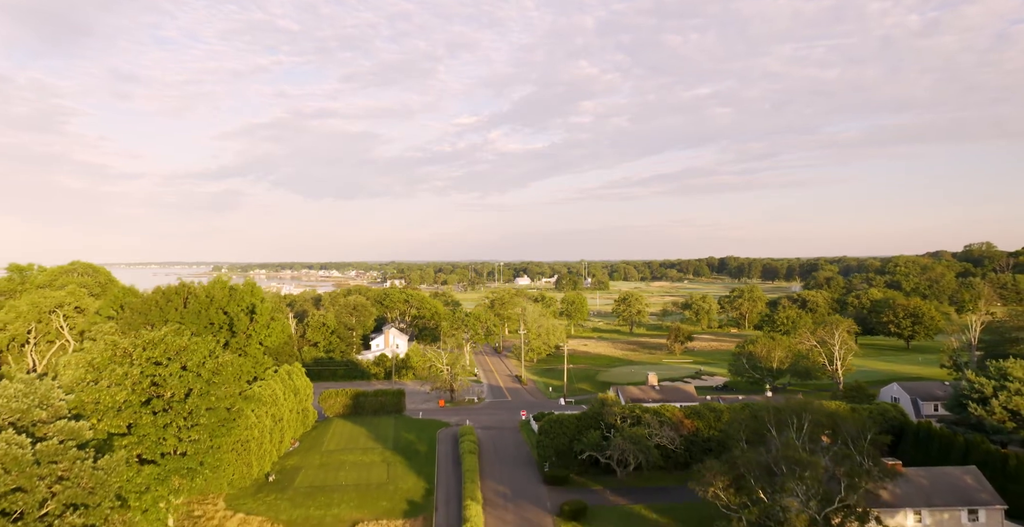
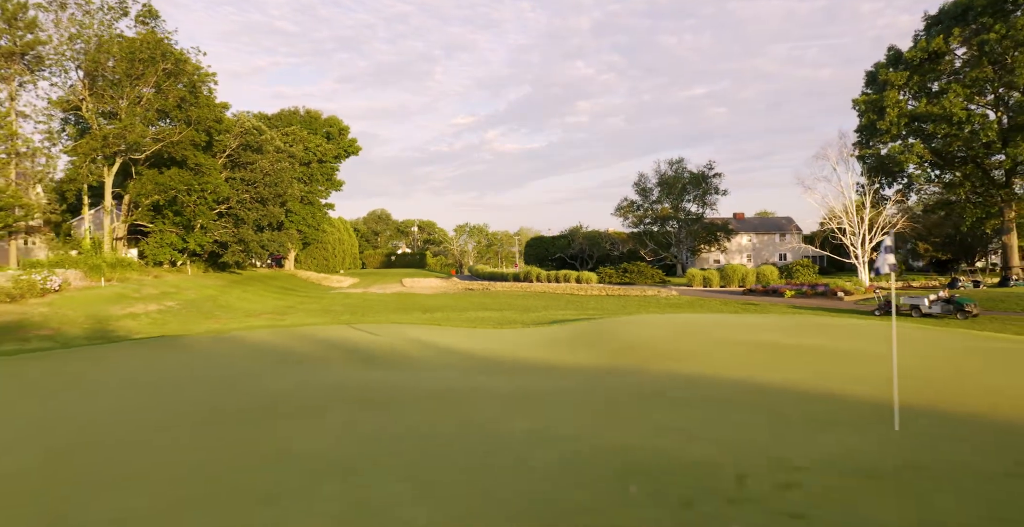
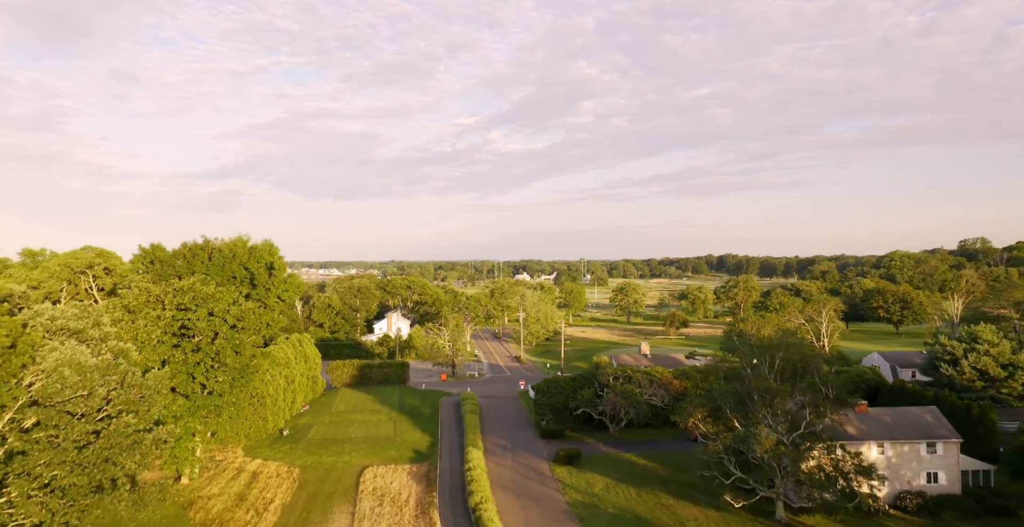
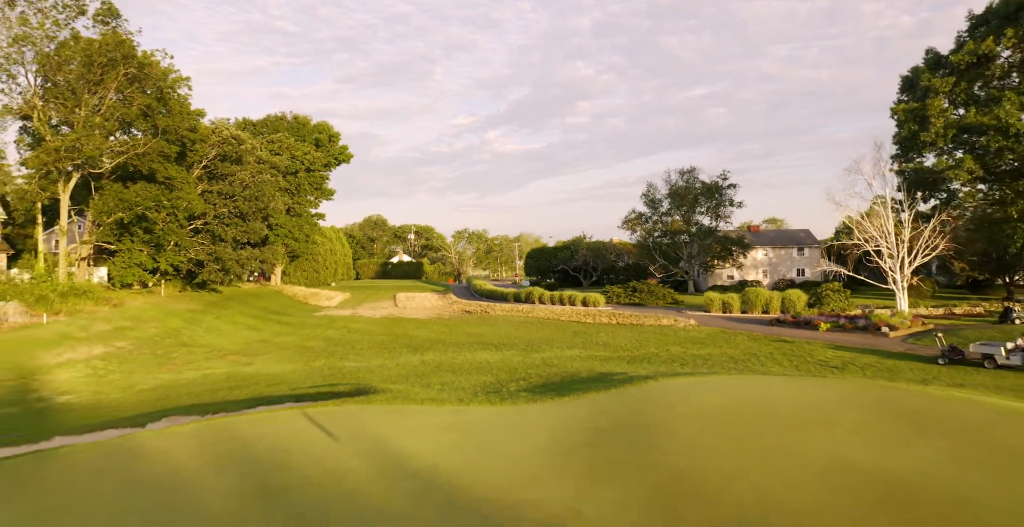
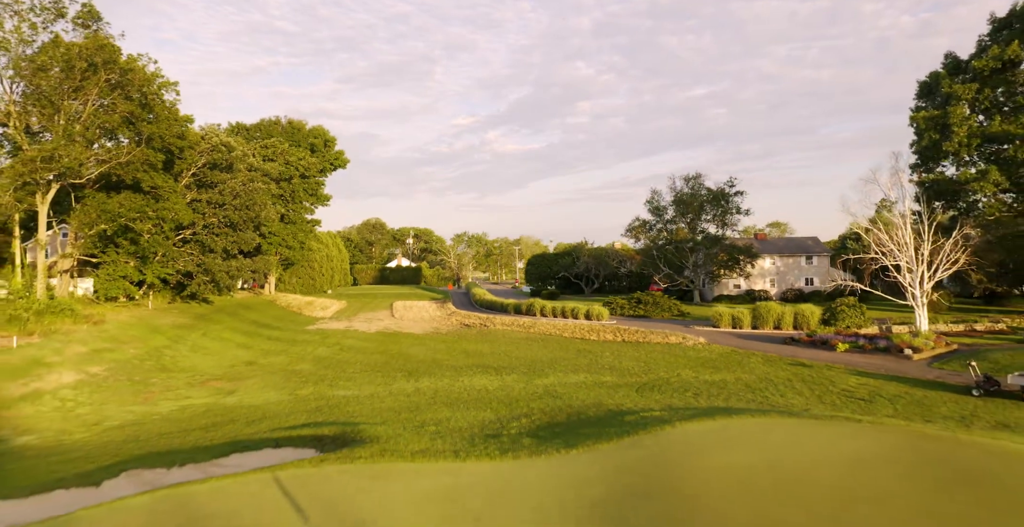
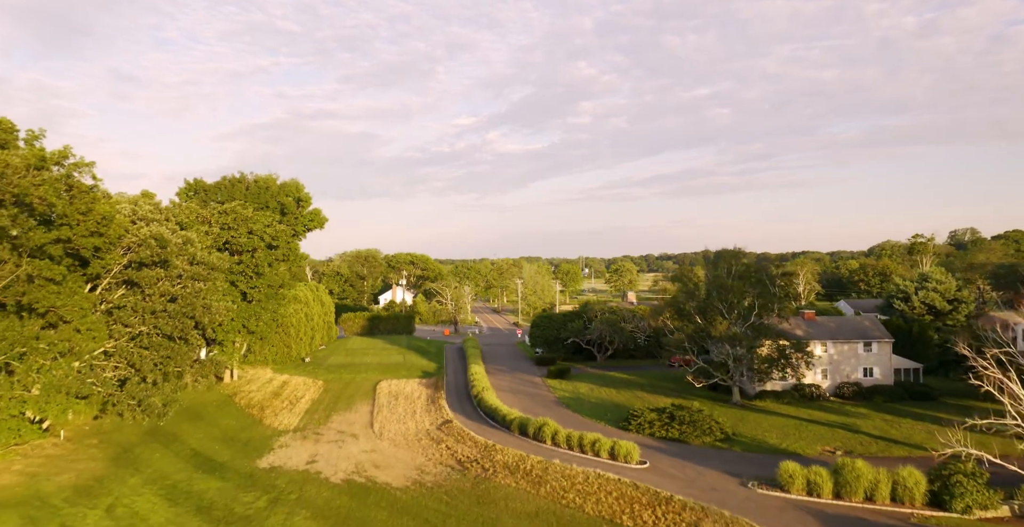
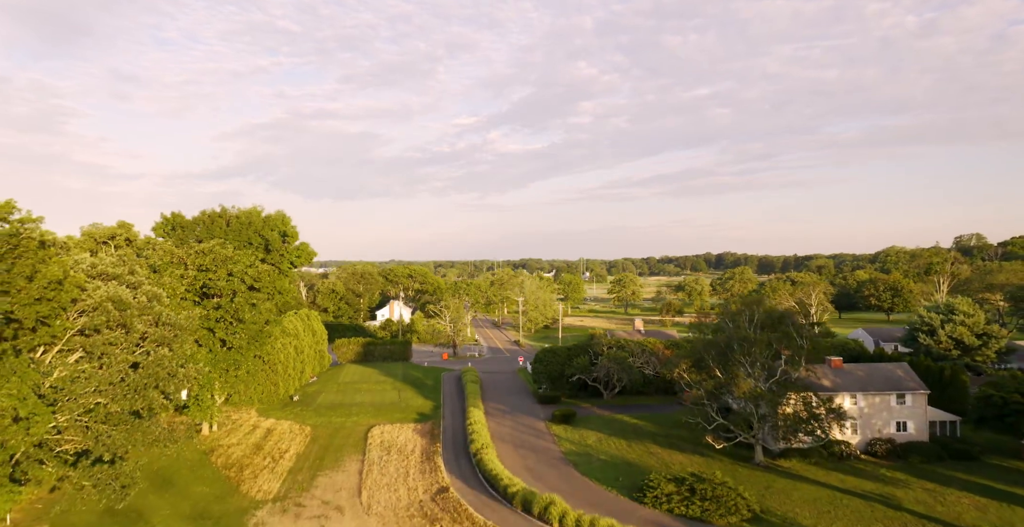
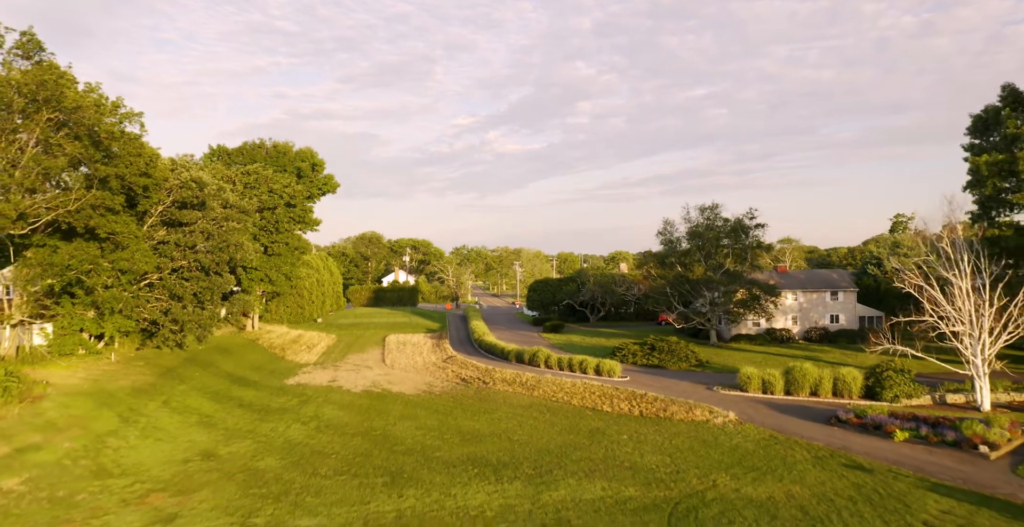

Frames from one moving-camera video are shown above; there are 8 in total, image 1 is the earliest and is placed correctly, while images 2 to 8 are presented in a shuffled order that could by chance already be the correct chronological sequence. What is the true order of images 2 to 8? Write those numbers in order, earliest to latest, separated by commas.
3, 7, 6, 8, 5, 4, 2
